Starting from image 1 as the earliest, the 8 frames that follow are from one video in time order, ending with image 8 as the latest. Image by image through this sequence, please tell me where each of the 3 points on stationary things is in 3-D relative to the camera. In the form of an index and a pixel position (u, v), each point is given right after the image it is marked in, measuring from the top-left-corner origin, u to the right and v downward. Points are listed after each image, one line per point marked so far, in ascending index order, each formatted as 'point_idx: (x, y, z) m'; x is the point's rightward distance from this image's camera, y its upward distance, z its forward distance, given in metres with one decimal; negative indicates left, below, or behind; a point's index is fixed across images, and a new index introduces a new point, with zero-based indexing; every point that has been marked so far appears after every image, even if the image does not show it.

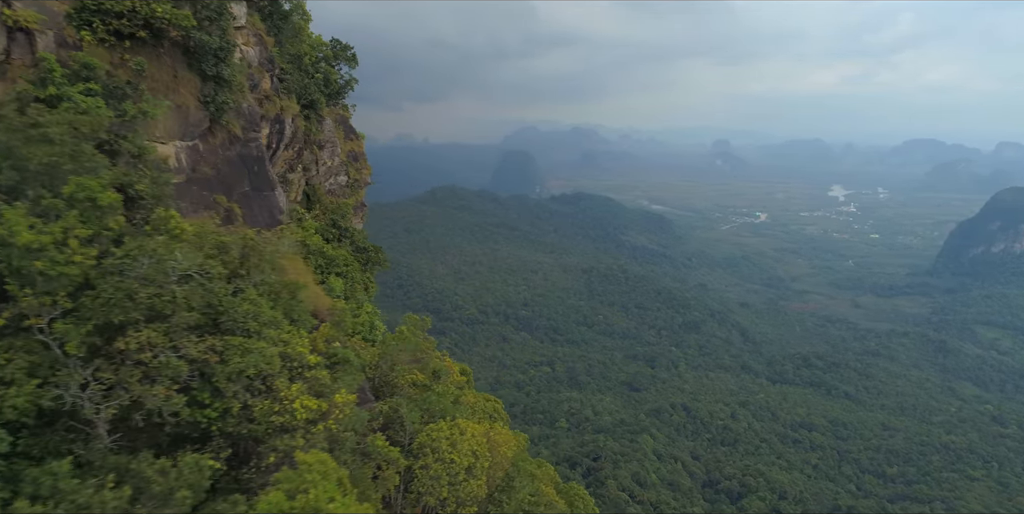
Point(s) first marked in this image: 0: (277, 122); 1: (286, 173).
0: (-3.5, +2.0, +10.6) m
1: (-3.6, +1.3, +11.4) m
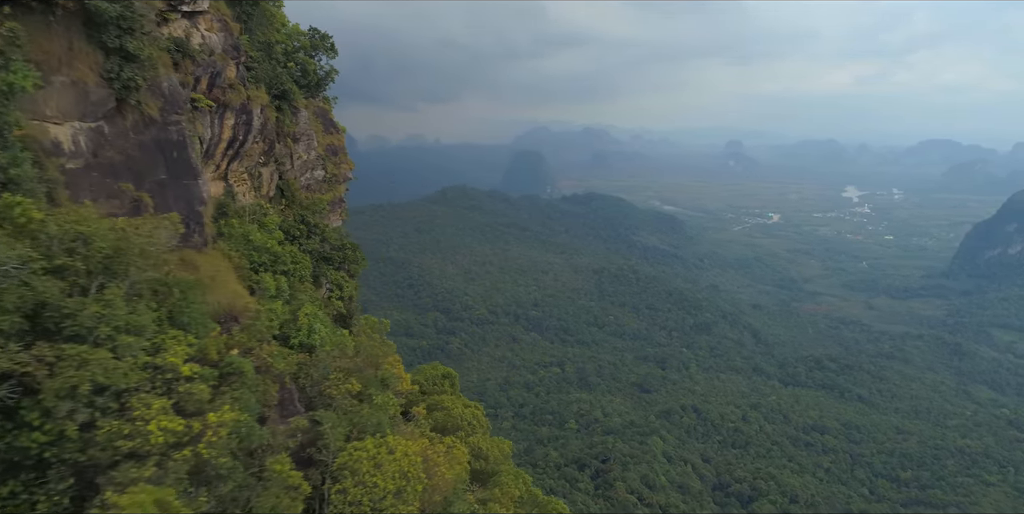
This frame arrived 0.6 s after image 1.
0: (-3.8, +2.0, +10.1) m
1: (-3.9, +1.4, +10.9) m
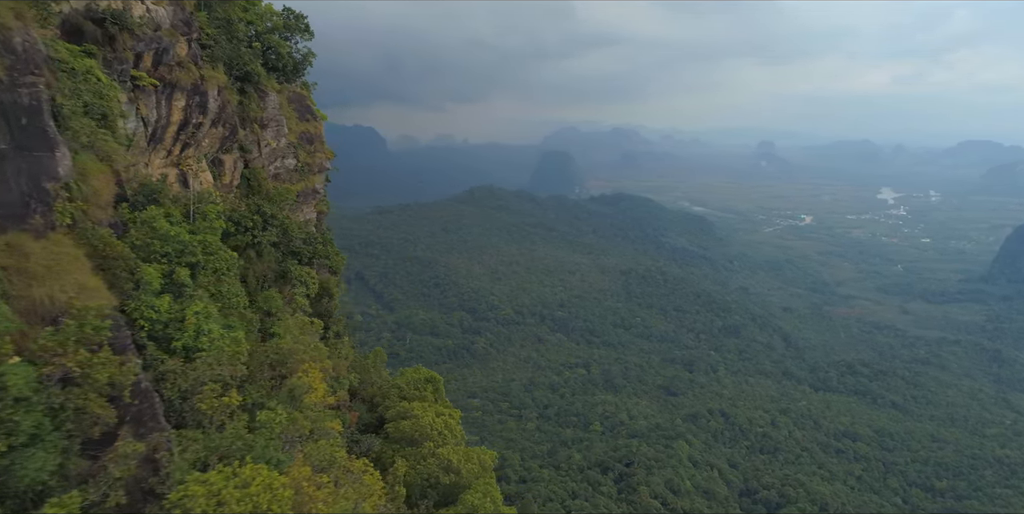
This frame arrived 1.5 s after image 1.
0: (-4.2, +2.1, +9.3) m
1: (-4.2, +1.5, +10.1) m
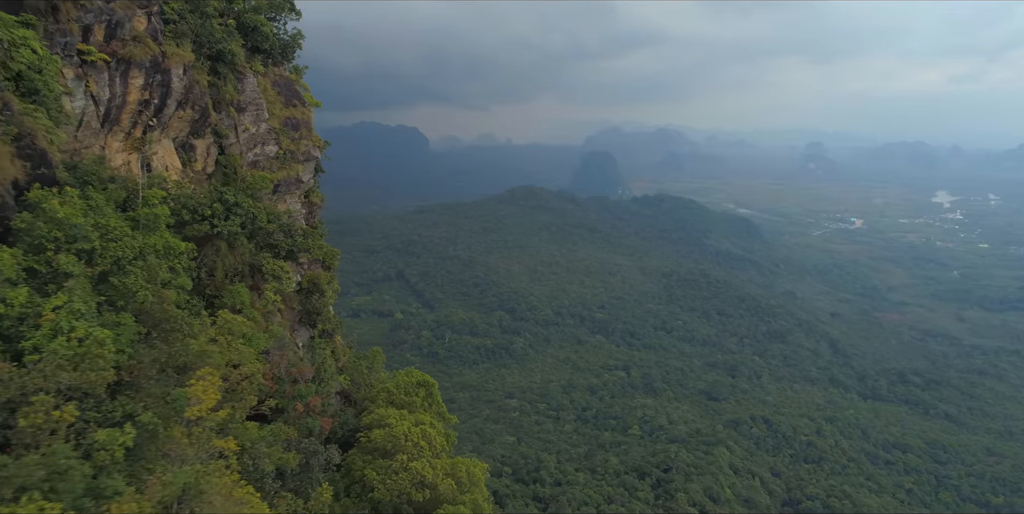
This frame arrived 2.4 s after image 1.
0: (-4.3, +2.2, +8.6) m
1: (-4.3, +1.6, +9.4) m
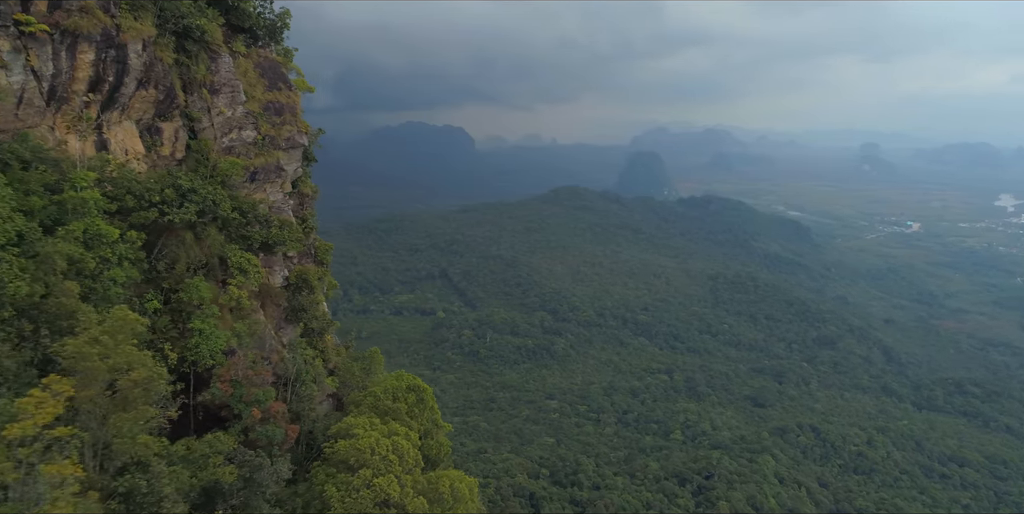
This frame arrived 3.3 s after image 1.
0: (-4.5, +2.4, +8.0) m
1: (-4.5, +1.7, +8.8) m
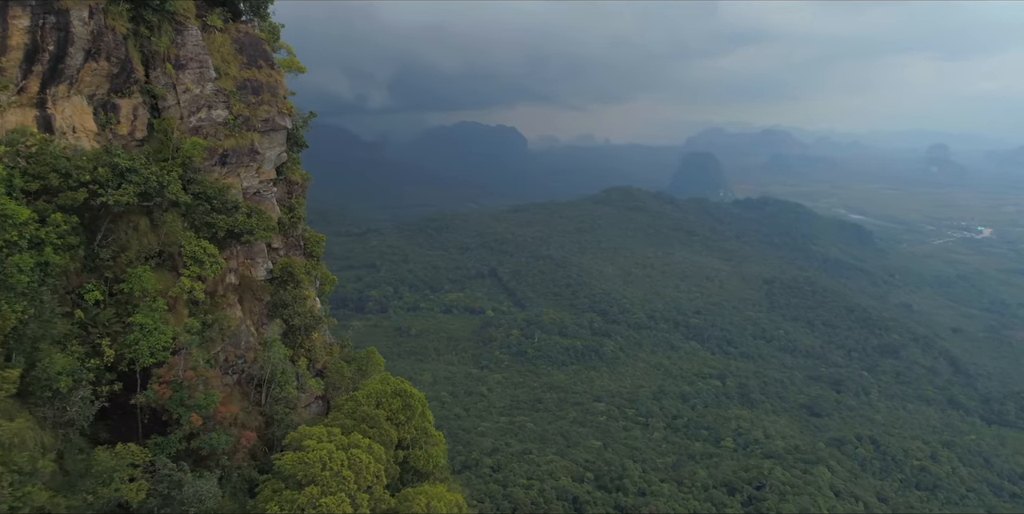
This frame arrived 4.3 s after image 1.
0: (-4.8, +2.5, +7.3) m
1: (-4.7, +1.8, +8.1) m
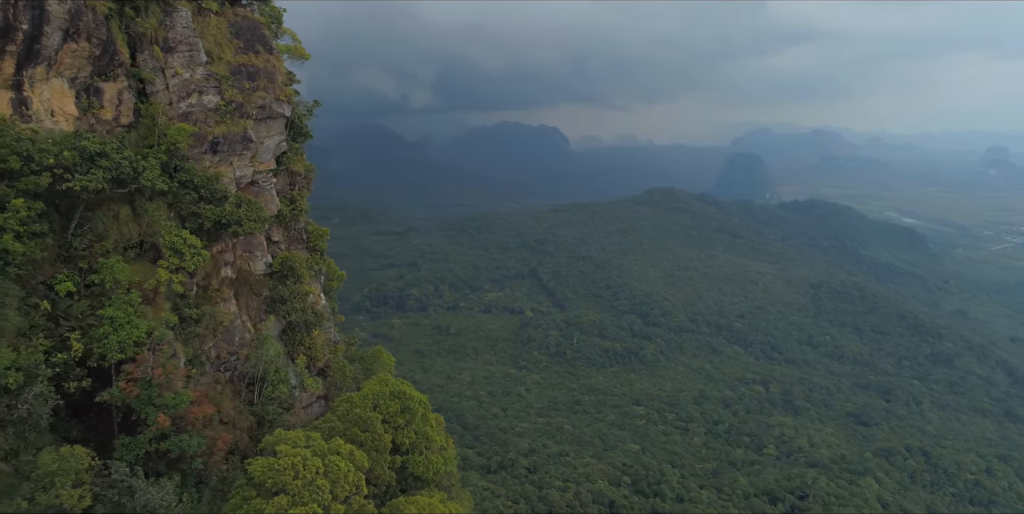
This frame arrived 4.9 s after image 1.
0: (-4.8, +2.6, +7.0) m
1: (-4.7, +1.9, +7.7) m
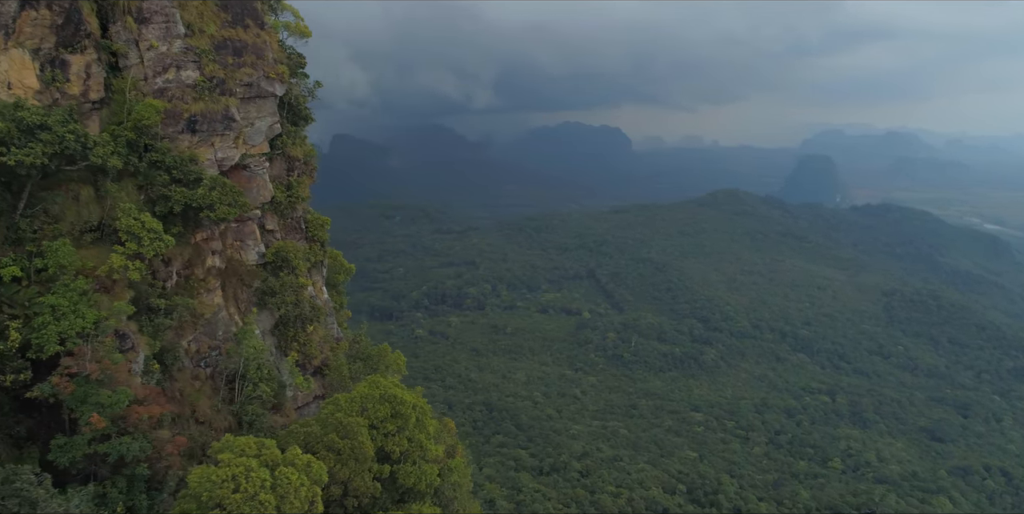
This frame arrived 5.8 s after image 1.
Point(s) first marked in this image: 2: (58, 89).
0: (-4.9, +2.8, +6.5) m
1: (-4.7, +2.1, +7.2) m
2: (-4.7, +1.7, +7.2) m
